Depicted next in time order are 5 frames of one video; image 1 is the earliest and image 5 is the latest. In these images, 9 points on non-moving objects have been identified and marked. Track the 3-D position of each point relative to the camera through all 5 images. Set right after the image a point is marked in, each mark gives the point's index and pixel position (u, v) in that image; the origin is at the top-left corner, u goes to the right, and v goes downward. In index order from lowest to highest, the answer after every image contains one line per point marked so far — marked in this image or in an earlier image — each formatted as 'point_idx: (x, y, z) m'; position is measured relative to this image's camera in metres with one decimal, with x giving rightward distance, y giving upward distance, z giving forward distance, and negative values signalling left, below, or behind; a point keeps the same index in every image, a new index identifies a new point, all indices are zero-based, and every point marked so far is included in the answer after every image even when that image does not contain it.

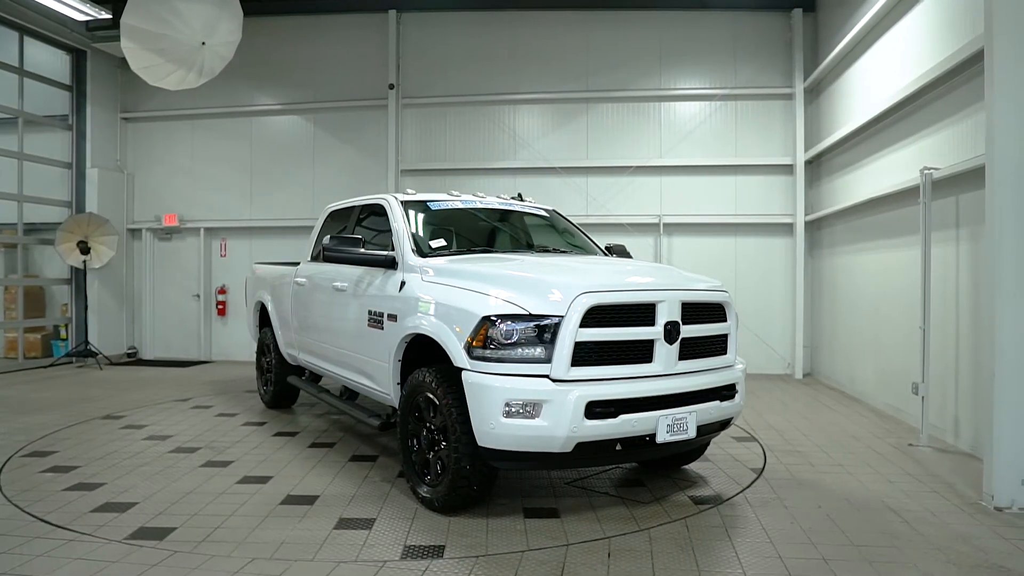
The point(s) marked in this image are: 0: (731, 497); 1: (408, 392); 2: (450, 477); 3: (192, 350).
0: (+1.4, -1.3, +4.3) m
1: (-0.6, -0.6, +4.1) m
2: (-0.3, -1.1, +3.7) m
3: (-5.8, -1.1, +11.9) m
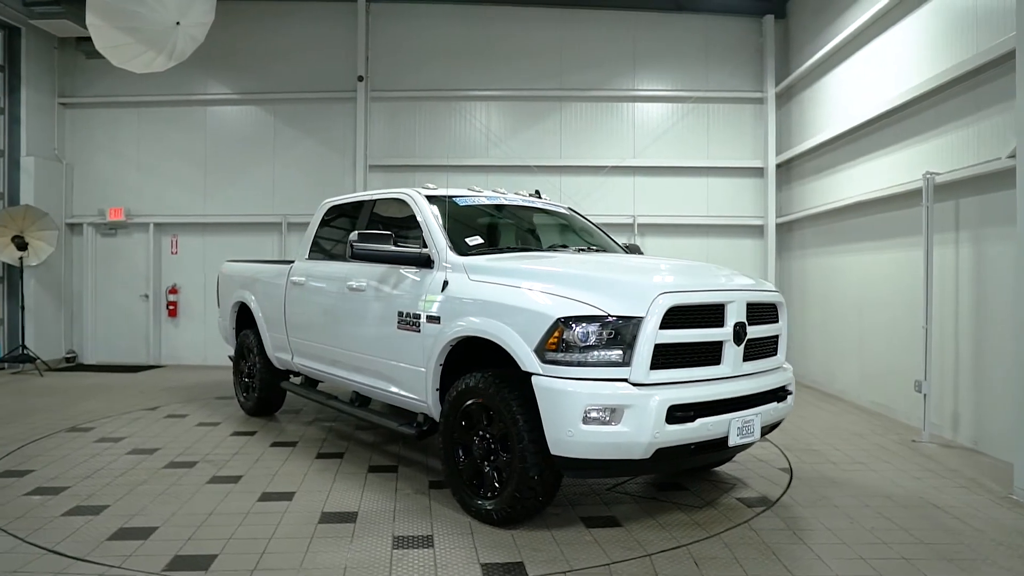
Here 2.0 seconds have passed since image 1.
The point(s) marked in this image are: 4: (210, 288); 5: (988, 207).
0: (+1.7, -1.3, +4.2) m
1: (-0.3, -0.6, +3.9) m
2: (0.0, -1.1, +3.5) m
3: (-6.3, -1.1, +11.1) m
4: (-5.1, 0.0, +11.1) m
5: (+3.9, +0.7, +5.5) m
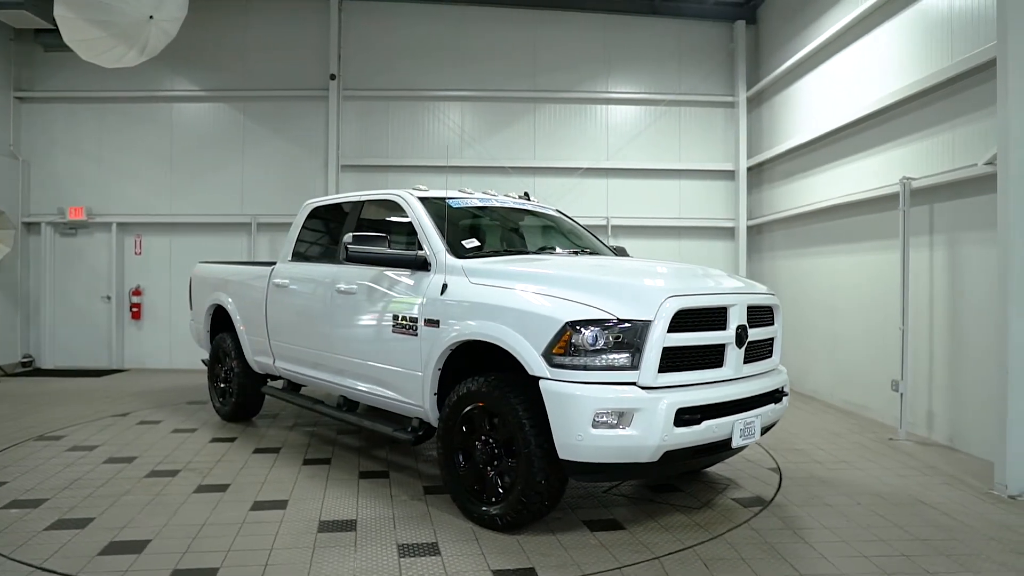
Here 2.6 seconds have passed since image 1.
0: (+1.7, -1.4, +4.3) m
1: (-0.3, -0.7, +3.8) m
2: (0.0, -1.1, +3.5) m
3: (-6.6, -1.1, +10.7) m
4: (-5.5, 0.0, +10.7) m
5: (+3.8, +0.6, +5.7) m
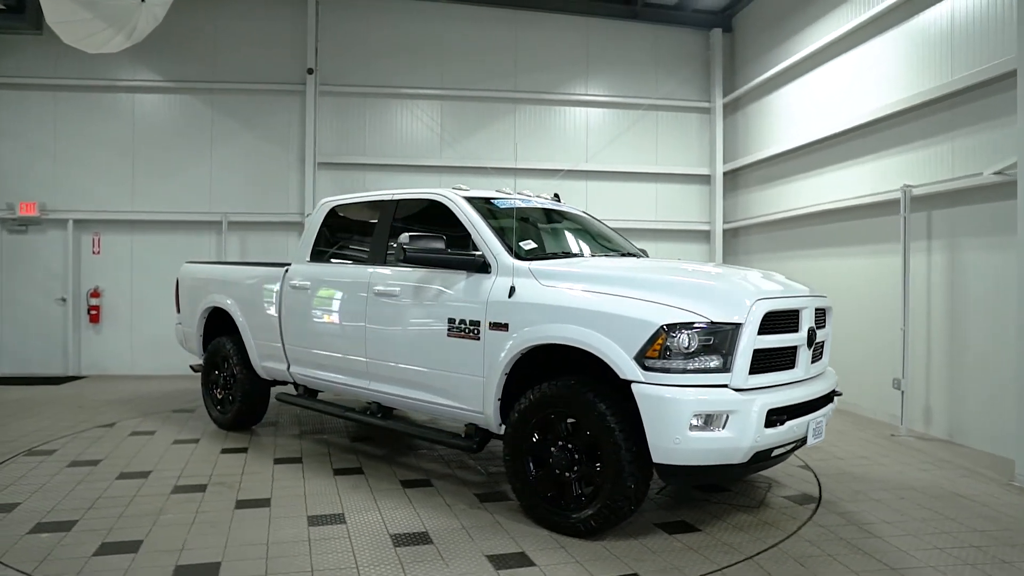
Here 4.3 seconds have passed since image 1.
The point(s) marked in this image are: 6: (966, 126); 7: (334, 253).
0: (+2.0, -1.4, +4.4) m
1: (+0.1, -0.7, +3.7) m
2: (+0.5, -1.1, +3.4) m
3: (-6.9, -1.2, +10.0) m
4: (-5.7, 0.0, +10.1) m
5: (+4.1, +0.6, +6.0) m
6: (+4.1, +1.5, +6.0) m
7: (-1.5, +0.3, +5.4) m
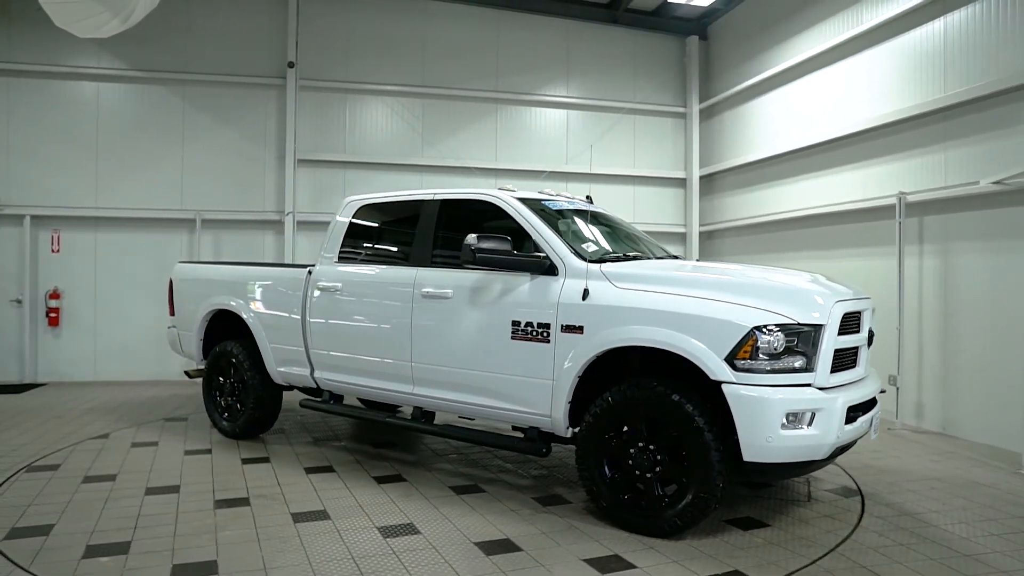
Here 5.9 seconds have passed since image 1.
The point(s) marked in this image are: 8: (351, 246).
0: (+2.4, -1.4, +4.6) m
1: (+0.5, -0.7, +3.7) m
2: (+1.0, -1.1, +3.5) m
3: (-7.0, -1.2, +9.2) m
4: (-5.9, -0.1, +9.5) m
5: (+4.3, +0.6, +6.4) m
6: (+4.3, +1.5, +6.4) m
7: (-1.2, +0.3, +5.2) m
8: (-1.2, +0.3, +5.2) m
